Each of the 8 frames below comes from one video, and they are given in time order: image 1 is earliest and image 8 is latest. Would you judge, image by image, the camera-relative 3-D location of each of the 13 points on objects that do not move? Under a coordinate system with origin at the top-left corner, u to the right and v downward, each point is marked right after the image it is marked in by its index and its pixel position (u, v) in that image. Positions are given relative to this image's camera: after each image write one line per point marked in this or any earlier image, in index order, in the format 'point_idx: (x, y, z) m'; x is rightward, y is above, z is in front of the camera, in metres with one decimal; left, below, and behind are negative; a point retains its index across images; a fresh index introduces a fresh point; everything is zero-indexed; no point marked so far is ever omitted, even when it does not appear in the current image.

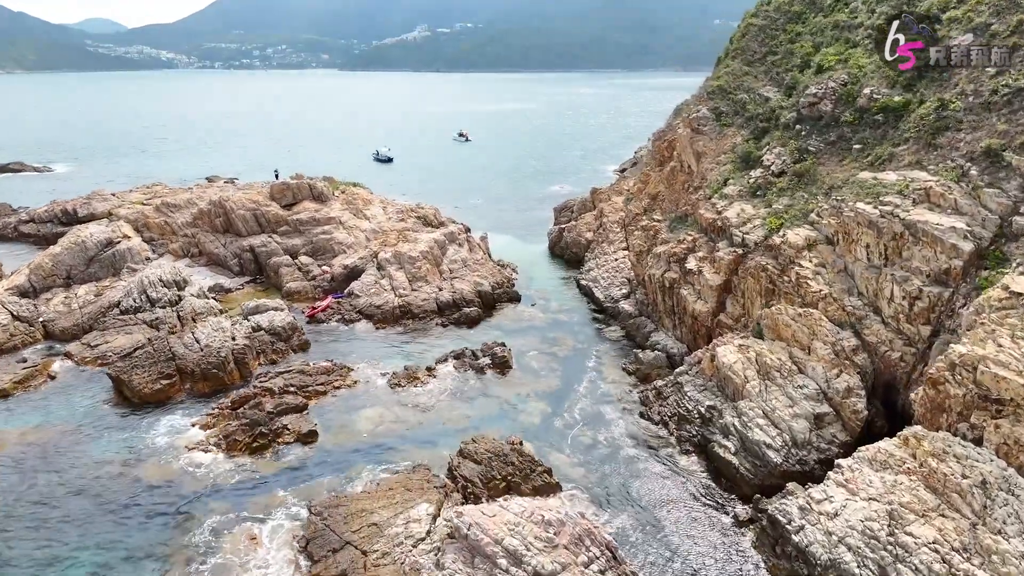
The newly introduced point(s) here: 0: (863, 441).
0: (+9.3, -4.0, +19.1) m
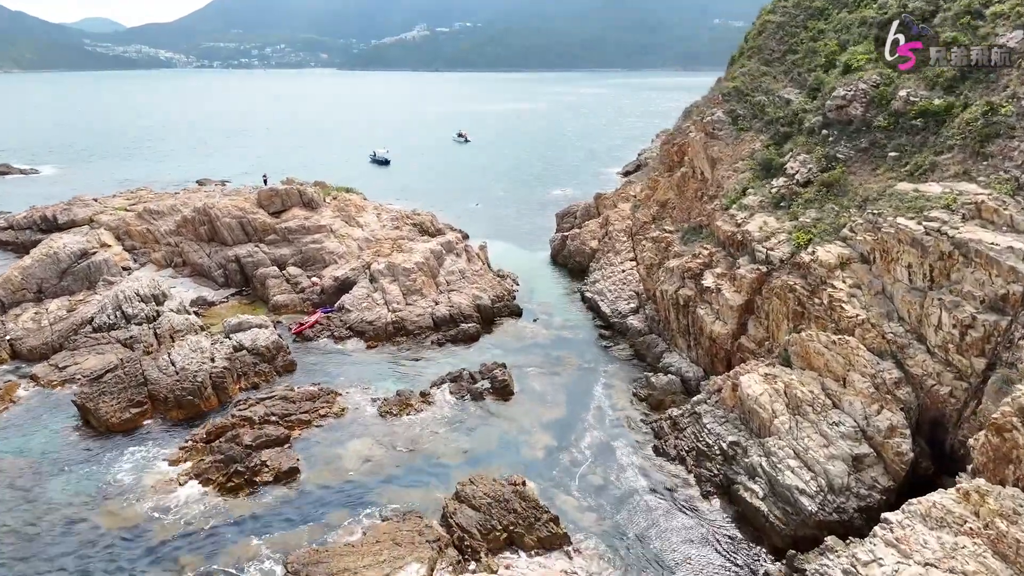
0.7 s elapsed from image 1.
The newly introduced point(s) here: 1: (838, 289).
0: (+9.4, -4.7, +17.1) m
1: (+8.6, 0.0, +18.9) m
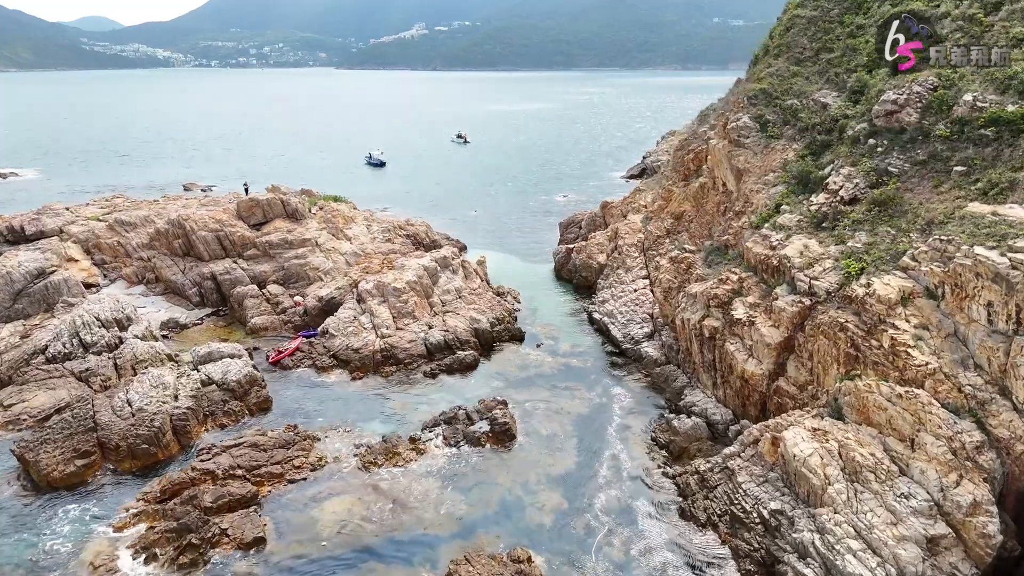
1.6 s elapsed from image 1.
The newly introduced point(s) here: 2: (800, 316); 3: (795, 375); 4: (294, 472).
0: (+9.4, -5.6, +14.1) m
1: (+8.7, -0.9, +16.0) m
2: (+7.4, -0.7, +18.4) m
3: (+7.3, -2.2, +18.6) m
4: (-6.0, -5.1, +19.9) m
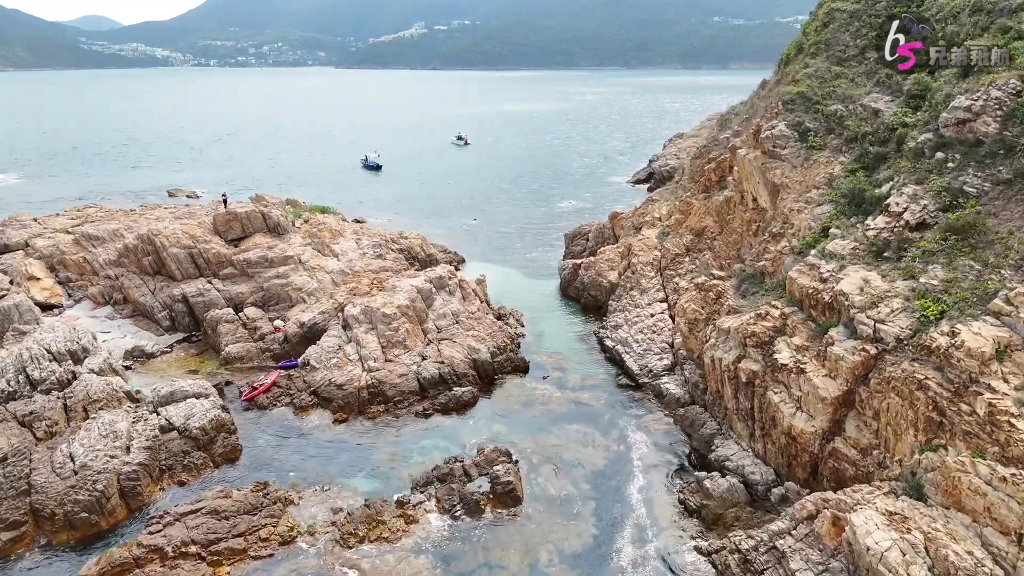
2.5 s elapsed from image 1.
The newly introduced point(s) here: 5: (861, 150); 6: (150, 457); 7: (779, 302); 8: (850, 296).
0: (+9.6, -6.5, +11.1) m
1: (+8.8, -1.9, +13.0) m
2: (+7.5, -1.7, +15.4) m
3: (+7.4, -3.2, +15.6) m
4: (-5.9, -6.0, +16.8) m
5: (+9.6, +3.8, +19.7) m
6: (-9.9, -4.6, +19.7) m
7: (+7.0, -0.4, +18.9) m
8: (+7.6, -0.2, +16.3) m
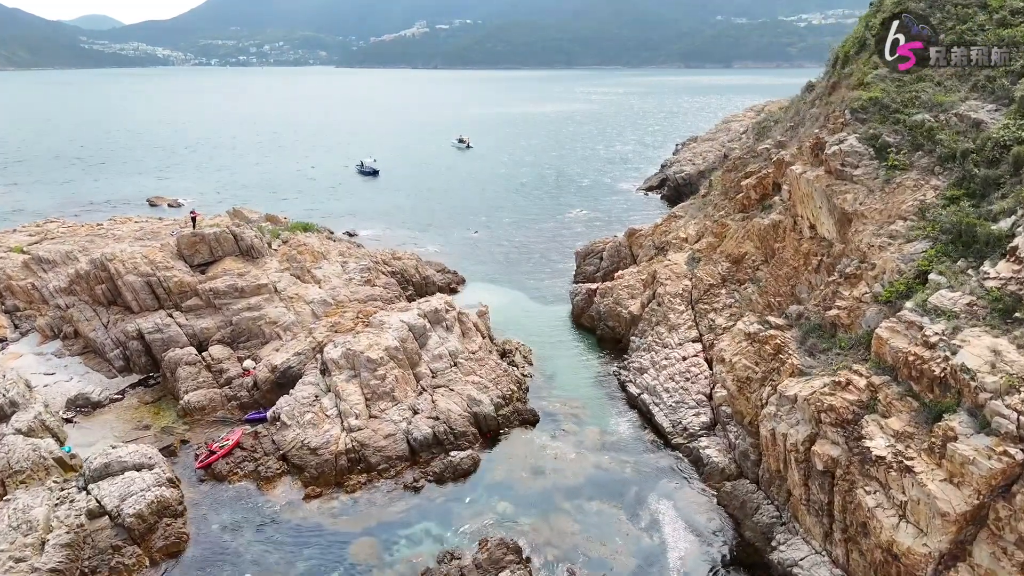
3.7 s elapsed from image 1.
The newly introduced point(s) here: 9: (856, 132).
0: (+9.8, -7.8, +7.0) m
1: (+9.0, -3.2, +8.9) m
2: (+7.7, -2.9, +11.3) m
3: (+7.7, -4.5, +11.5) m
4: (-5.7, -7.3, +12.8) m
5: (+9.8, +2.5, +15.6) m
6: (-9.7, -5.8, +15.7) m
7: (+7.2, -1.6, +14.9) m
8: (+7.9, -1.5, +12.2) m
9: (+8.7, +4.0, +18.3) m
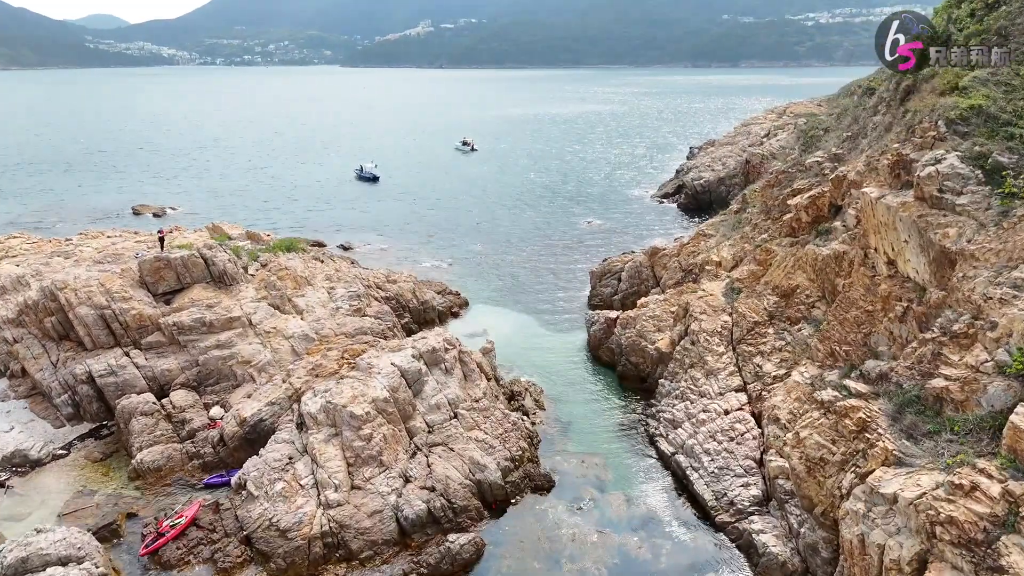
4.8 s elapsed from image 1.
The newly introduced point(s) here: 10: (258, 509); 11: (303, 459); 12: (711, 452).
0: (+9.9, -9.0, +3.4) m
1: (+9.2, -4.3, +5.3) m
2: (+7.9, -4.1, +7.7) m
3: (+7.9, -5.6, +7.9) m
4: (-5.5, -8.4, +9.3) m
5: (+10.0, +1.4, +12.0) m
6: (-9.4, -6.9, +12.2) m
7: (+7.5, -2.7, +11.2) m
8: (+8.1, -2.6, +8.6) m
9: (+9.0, +2.9, +14.7) m
10: (-6.1, -5.3, +17.3) m
11: (-5.4, -4.4, +18.6) m
12: (+5.3, -4.4, +18.8) m
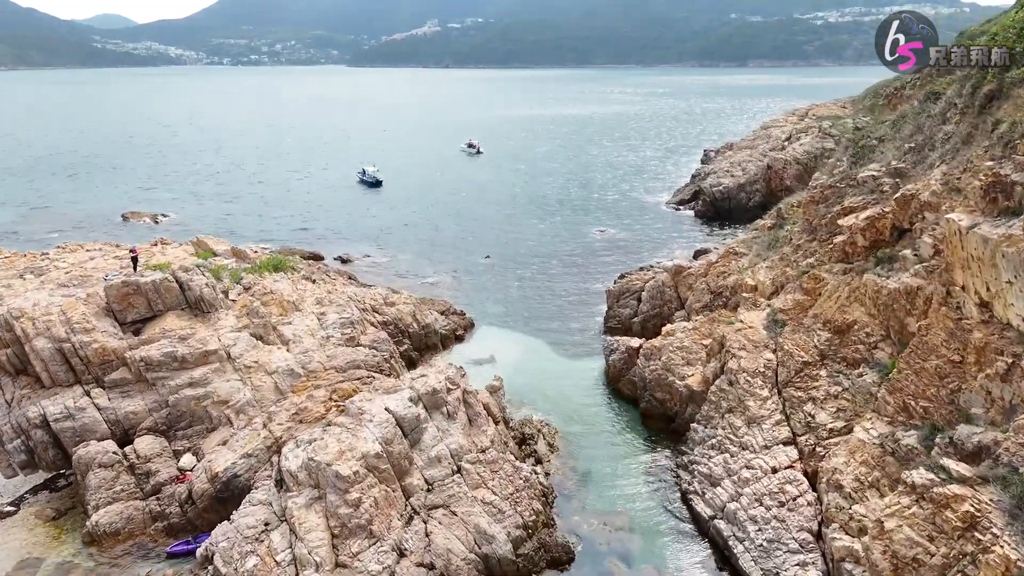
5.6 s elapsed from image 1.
0: (+10.1, -9.9, +0.6) m
1: (+9.4, -5.2, +2.5) m
2: (+8.1, -5.0, +4.9) m
3: (+8.1, -6.5, +5.1) m
4: (-5.3, -9.3, +6.6) m
5: (+10.3, +0.5, +9.2) m
6: (-9.2, -7.8, +9.5) m
7: (+7.7, -3.6, +8.4) m
8: (+8.3, -3.5, +5.8) m
9: (+9.3, +2.0, +11.9) m
10: (-5.8, -6.2, +14.6) m
11: (-5.1, -5.3, +15.9) m
12: (+5.6, -5.3, +16.1) m
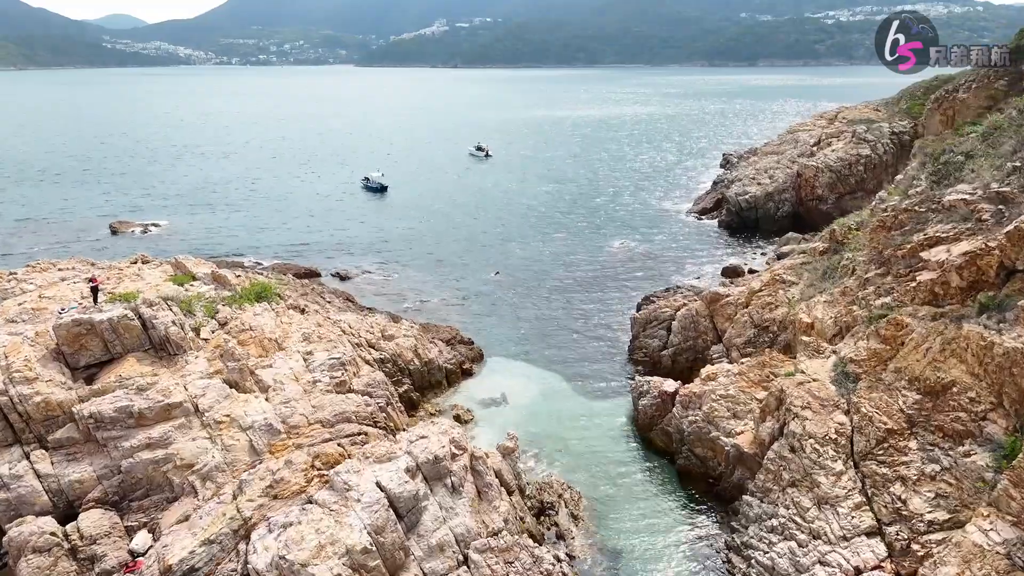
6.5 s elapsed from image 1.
0: (+10.3, -10.9, -2.8) m
1: (+9.6, -6.3, -0.9) m
2: (+8.4, -6.0, +1.6) m
3: (+8.3, -7.6, +1.8) m
4: (-5.0, -10.3, +3.4) m
5: (+10.6, -0.6, +5.8) m
6: (-8.9, -8.8, +6.4) m
7: (+8.0, -4.7, +5.1) m
8: (+8.5, -4.6, +2.5) m
9: (+9.6, +0.9, +8.6) m
10: (-5.5, -7.2, +11.5) m
11: (-4.7, -6.3, +12.7) m
12: (+5.9, -6.3, +12.8) m
